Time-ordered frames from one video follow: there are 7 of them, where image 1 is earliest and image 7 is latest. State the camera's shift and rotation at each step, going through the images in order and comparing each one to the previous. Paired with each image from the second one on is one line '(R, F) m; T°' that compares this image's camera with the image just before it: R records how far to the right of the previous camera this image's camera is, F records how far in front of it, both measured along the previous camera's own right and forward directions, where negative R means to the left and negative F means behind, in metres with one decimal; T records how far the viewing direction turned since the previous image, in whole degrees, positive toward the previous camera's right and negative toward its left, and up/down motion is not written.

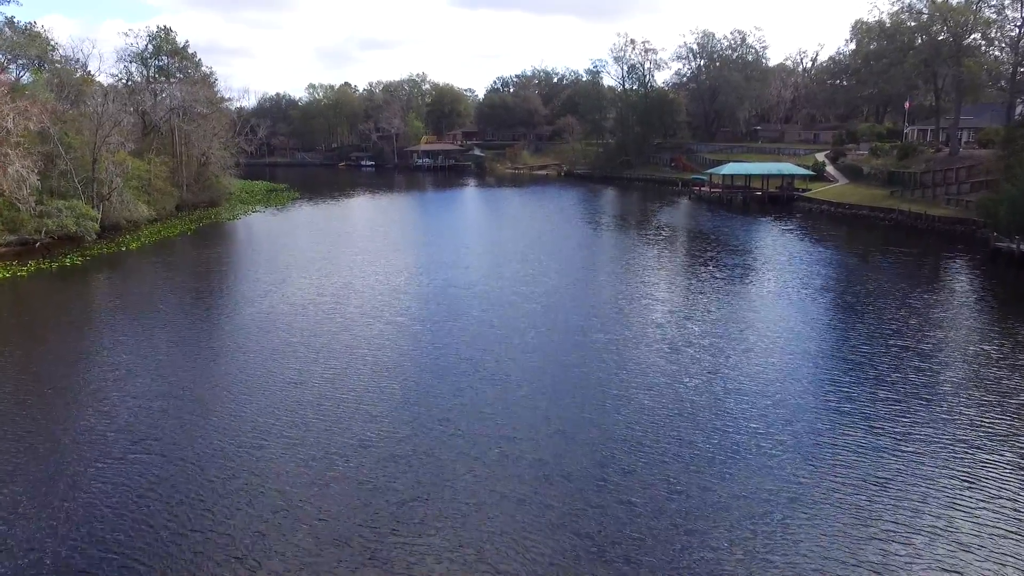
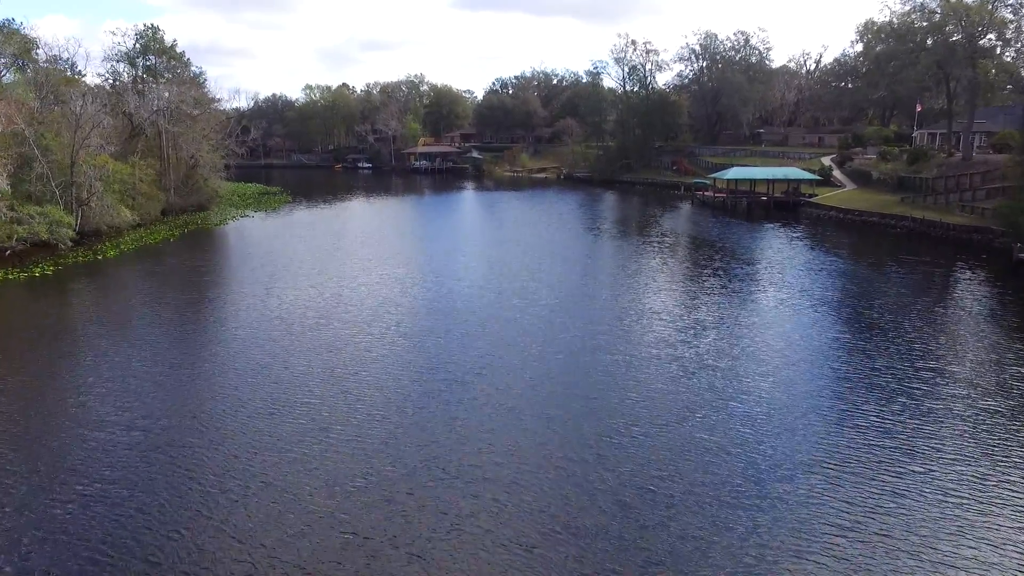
(+0.1, +1.2) m; 0°
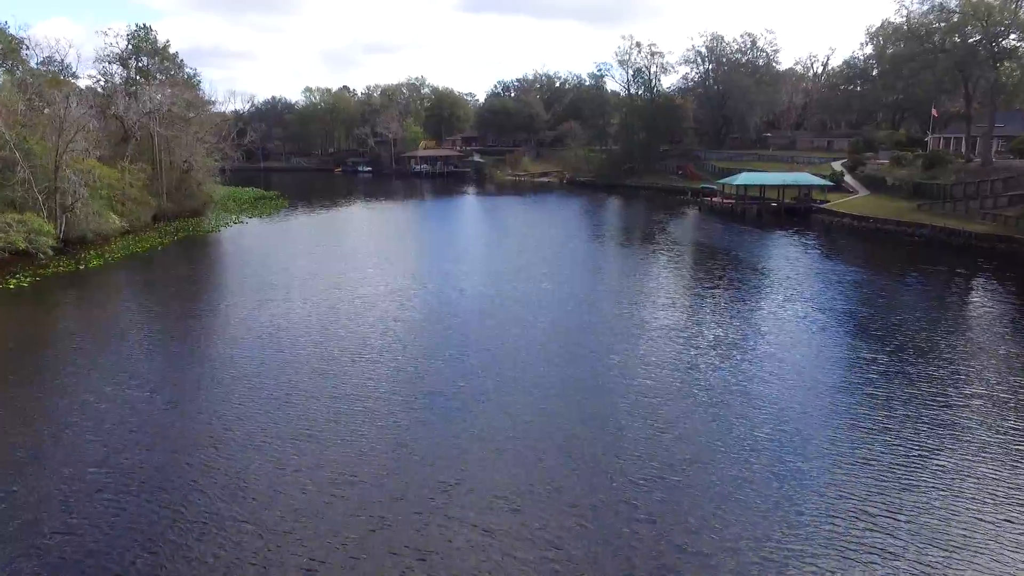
(-0.1, +1.1) m; 0°
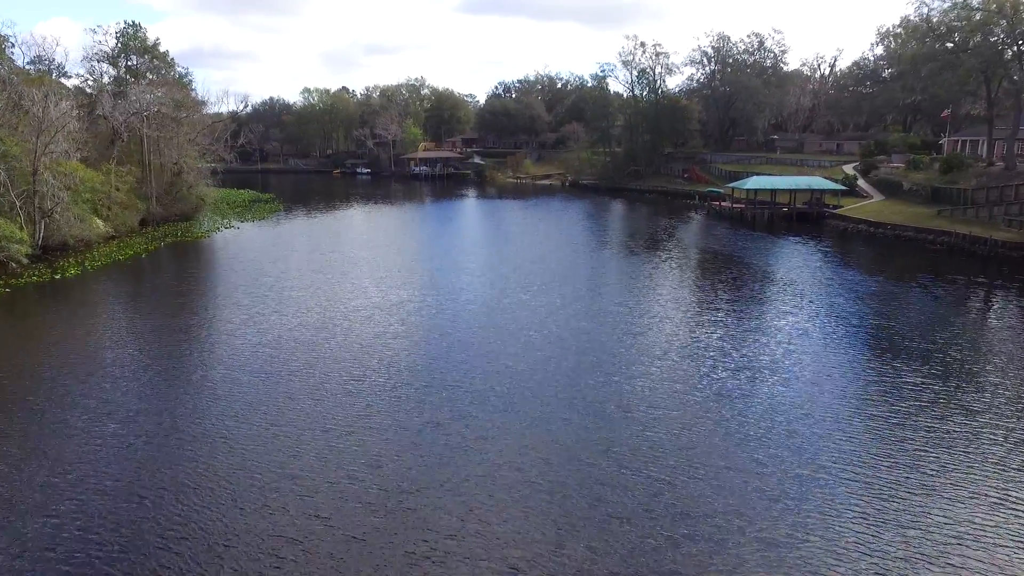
(-0.1, +1.3) m; 0°
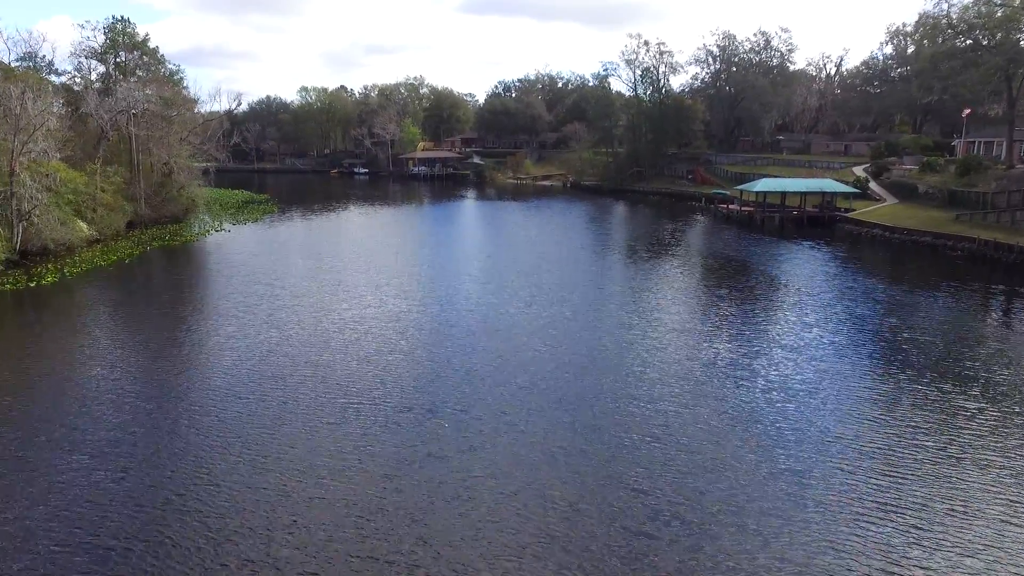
(-0.1, +1.2) m; 0°
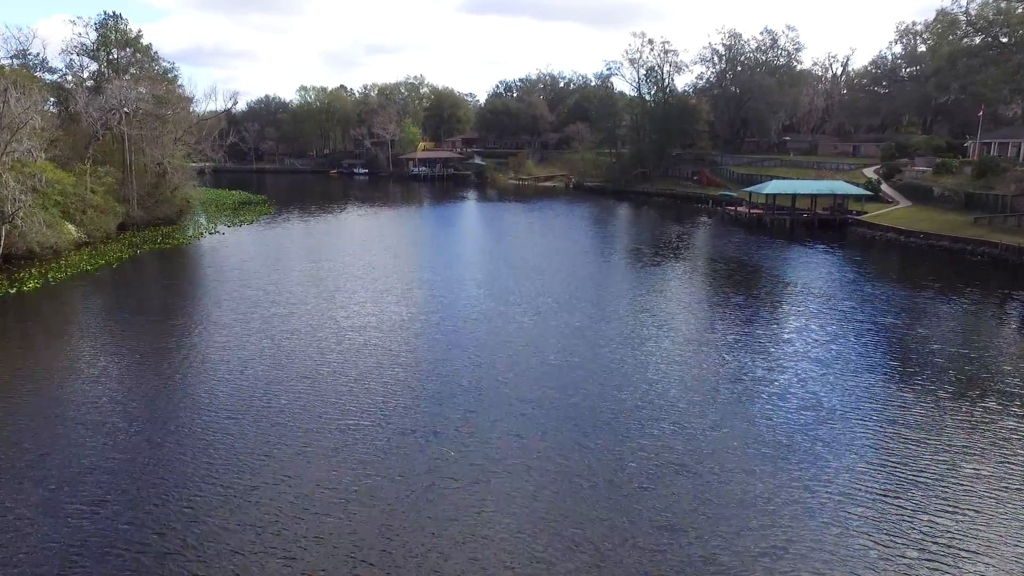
(-0.1, +0.9) m; 0°
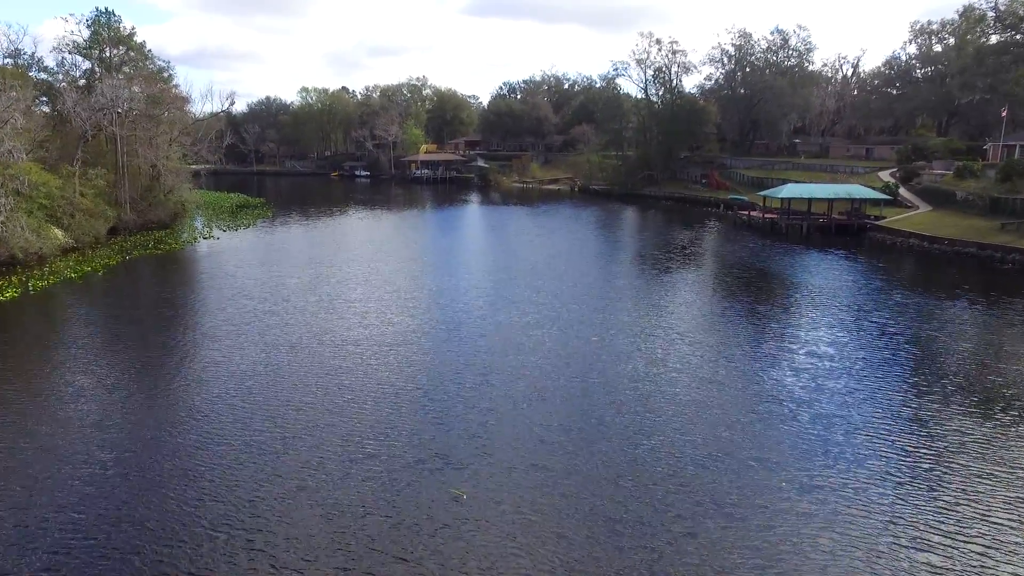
(-0.2, +1.2) m; 0°
